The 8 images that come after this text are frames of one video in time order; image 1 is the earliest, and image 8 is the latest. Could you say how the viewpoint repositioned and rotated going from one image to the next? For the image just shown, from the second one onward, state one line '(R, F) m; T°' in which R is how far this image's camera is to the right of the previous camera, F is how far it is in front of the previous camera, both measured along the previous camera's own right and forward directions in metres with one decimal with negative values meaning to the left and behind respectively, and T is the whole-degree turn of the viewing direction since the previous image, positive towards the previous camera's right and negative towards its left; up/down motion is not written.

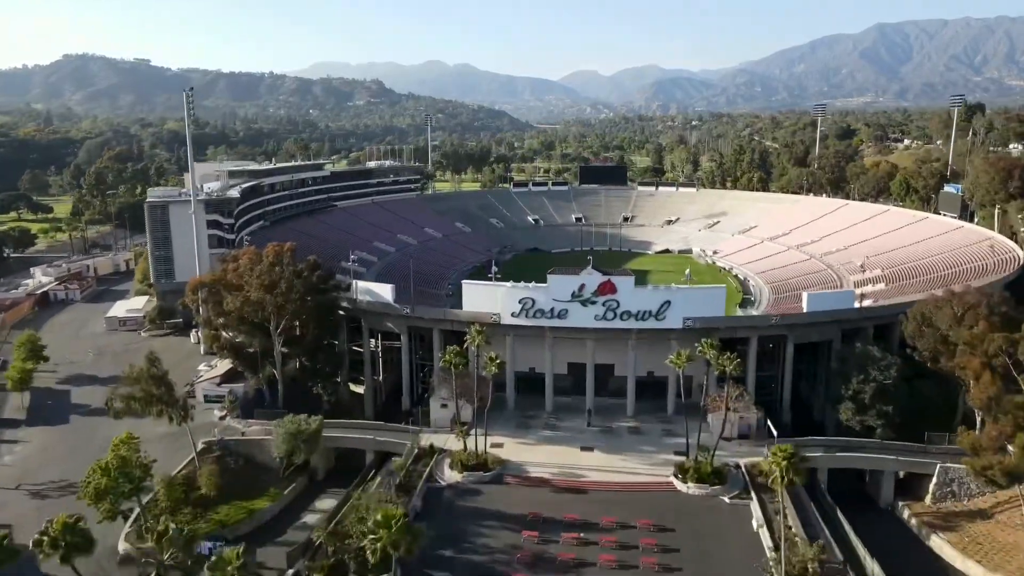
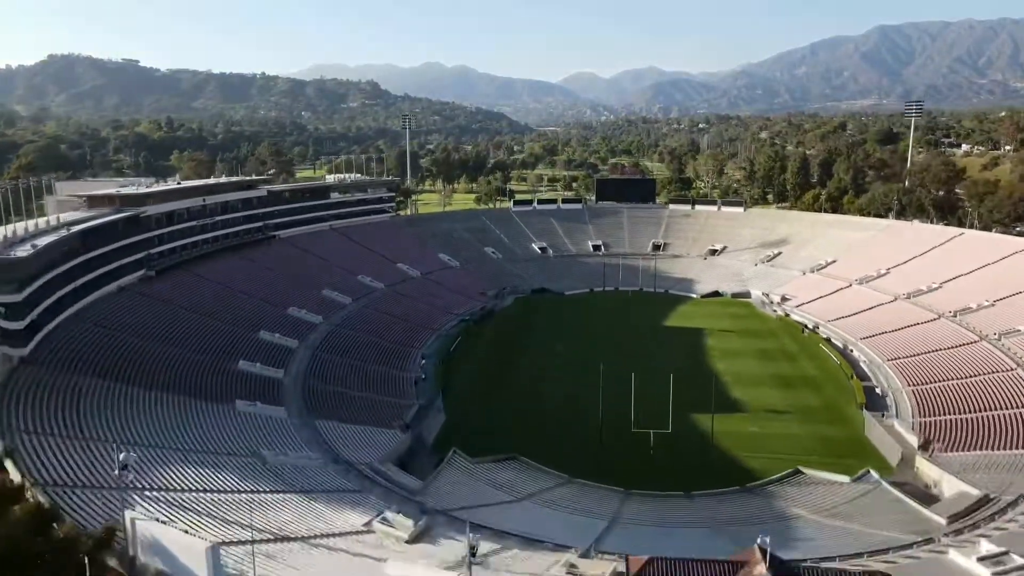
(-0.1, +16.0) m; 0°
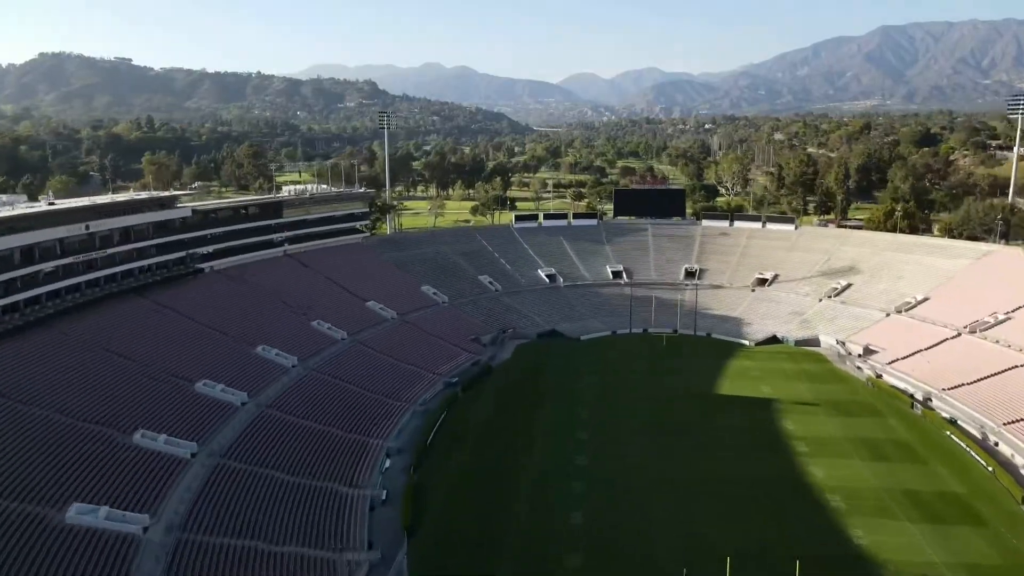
(-0.1, +11.0) m; 0°
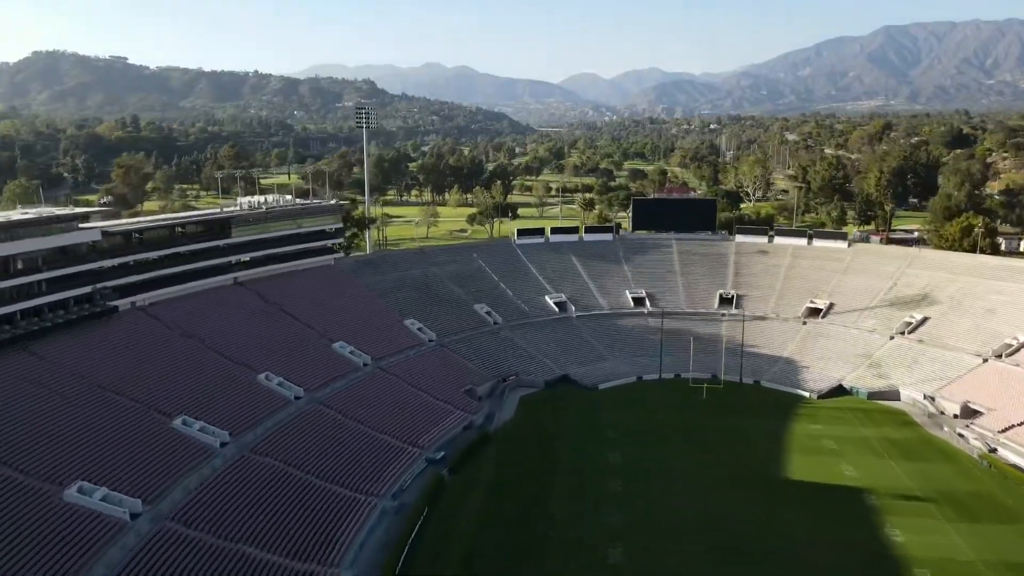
(-0.1, +7.8) m; 0°
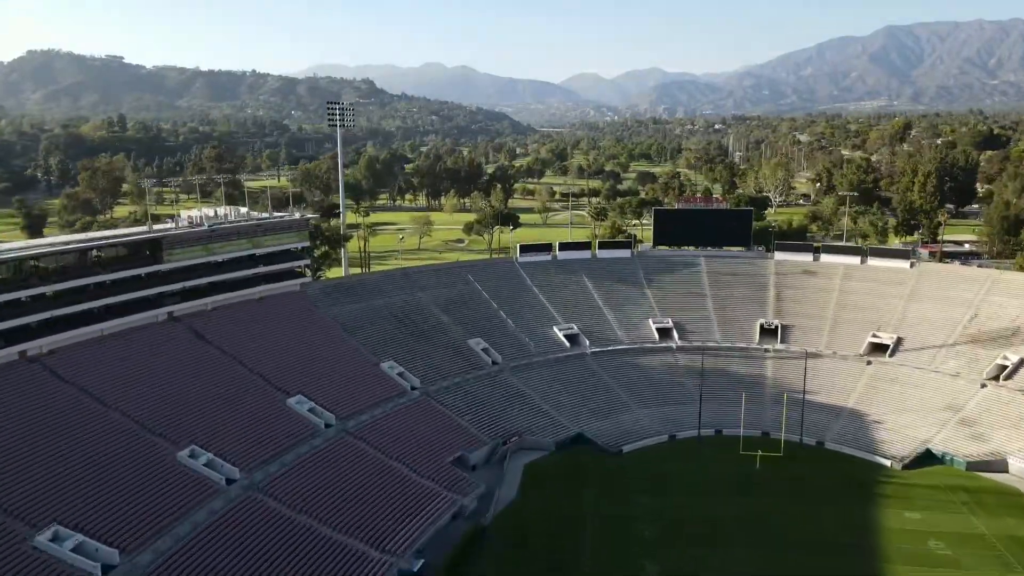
(-0.1, +6.7) m; 0°
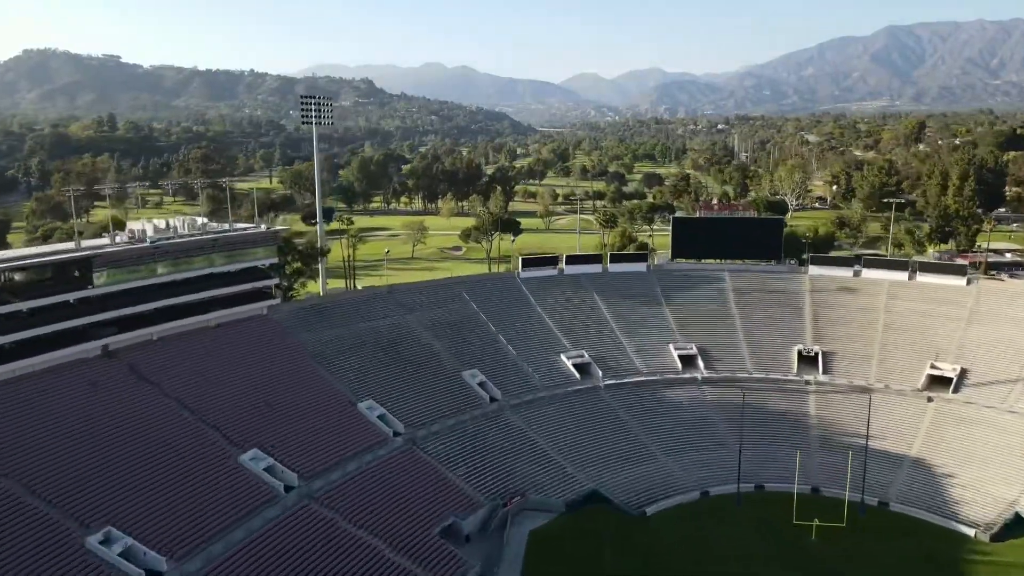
(0.0, +4.5) m; 0°
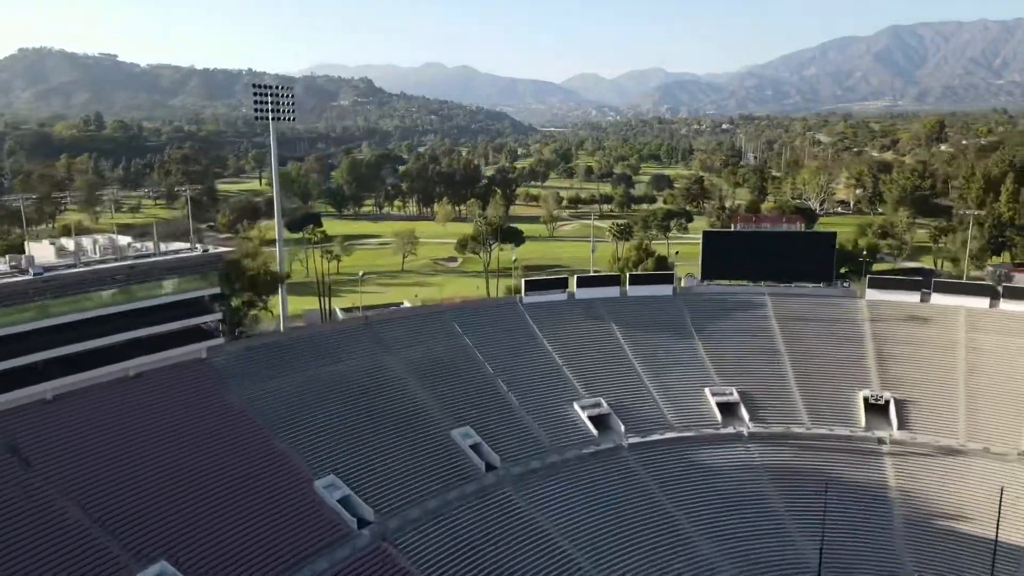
(0.0, +5.6) m; 0°
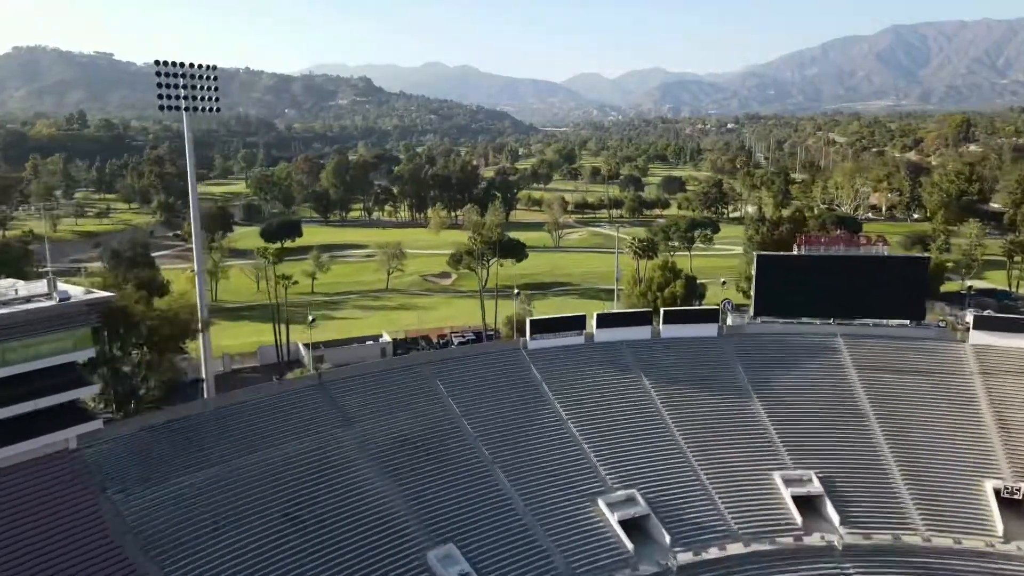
(0.0, +6.7) m; 0°
